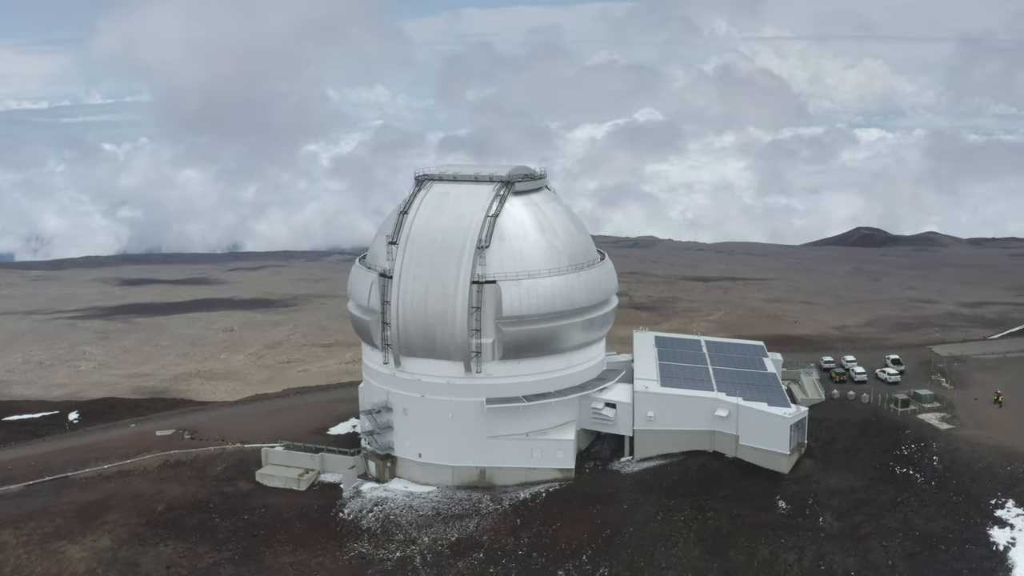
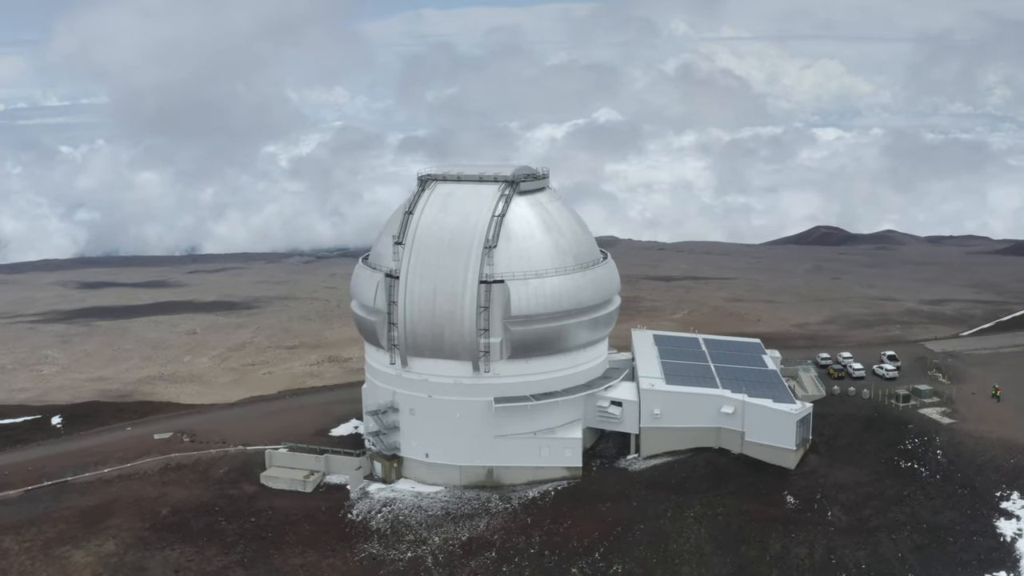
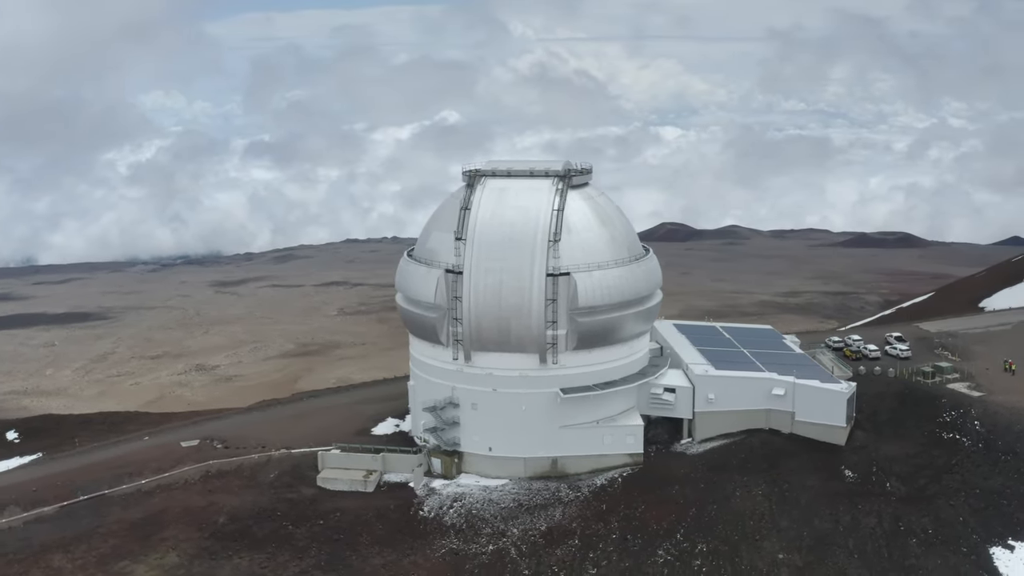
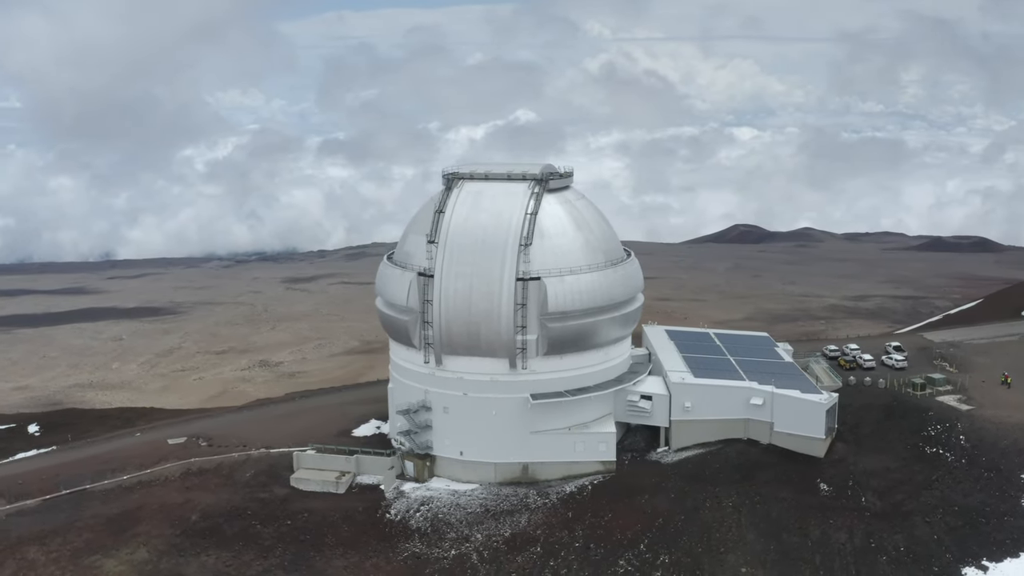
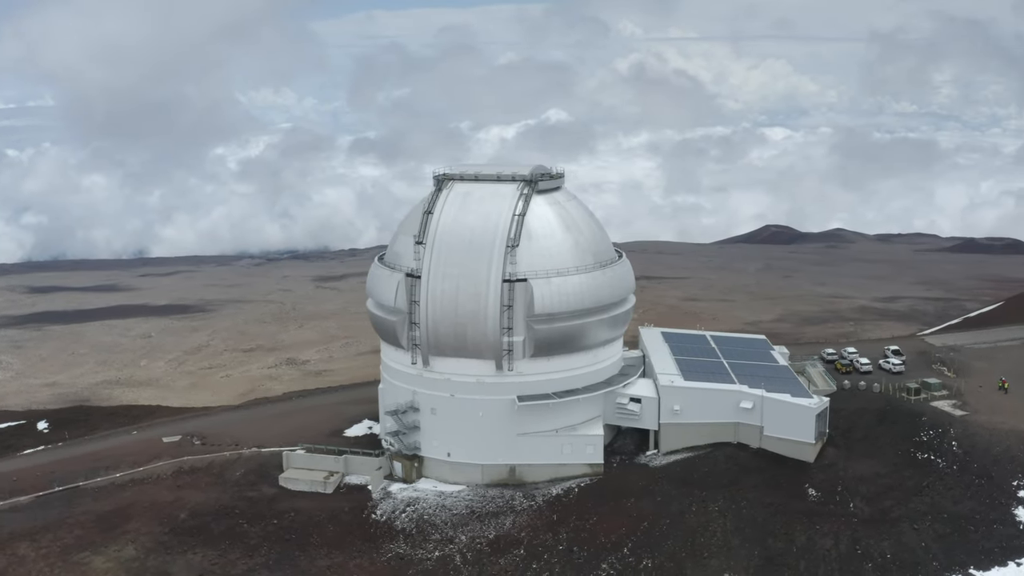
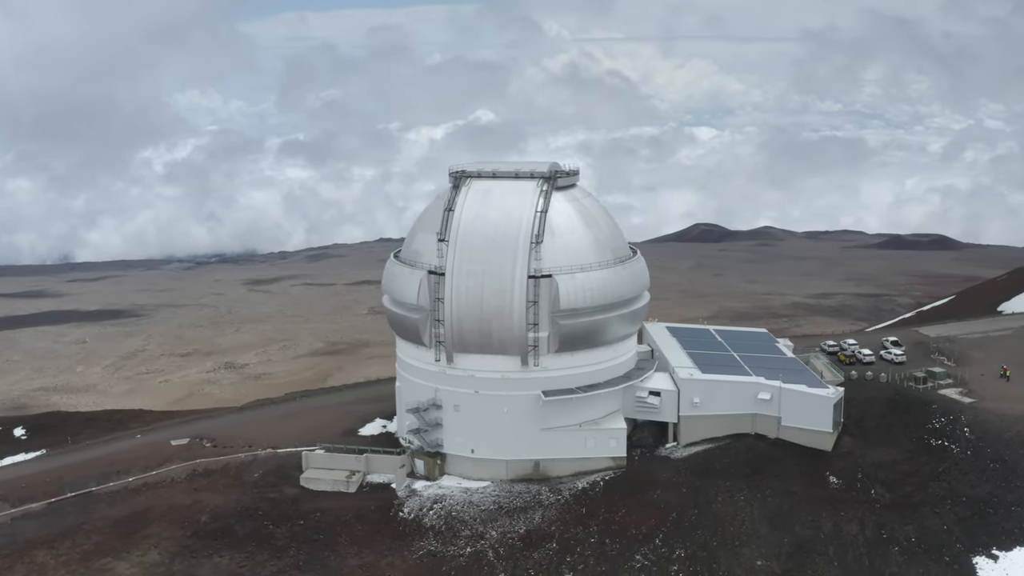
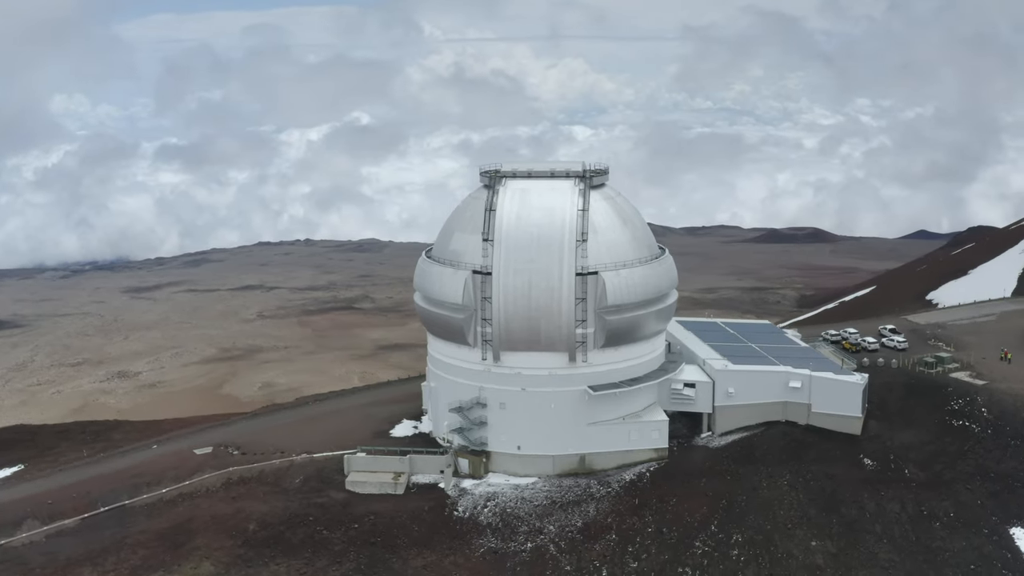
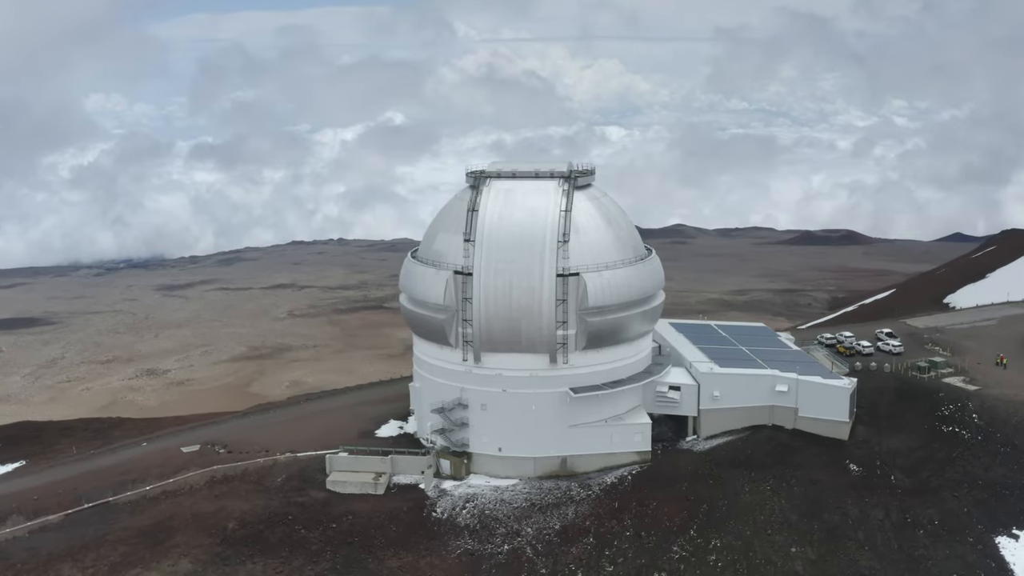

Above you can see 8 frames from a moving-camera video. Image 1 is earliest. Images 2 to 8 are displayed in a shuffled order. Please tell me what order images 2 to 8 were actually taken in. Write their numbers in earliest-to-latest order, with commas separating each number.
2, 5, 4, 6, 3, 8, 7
